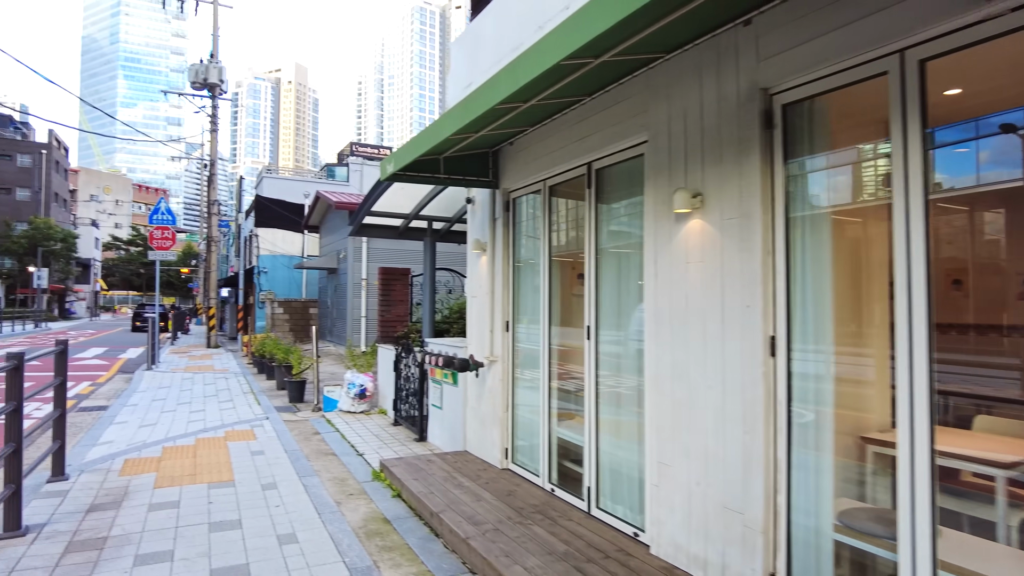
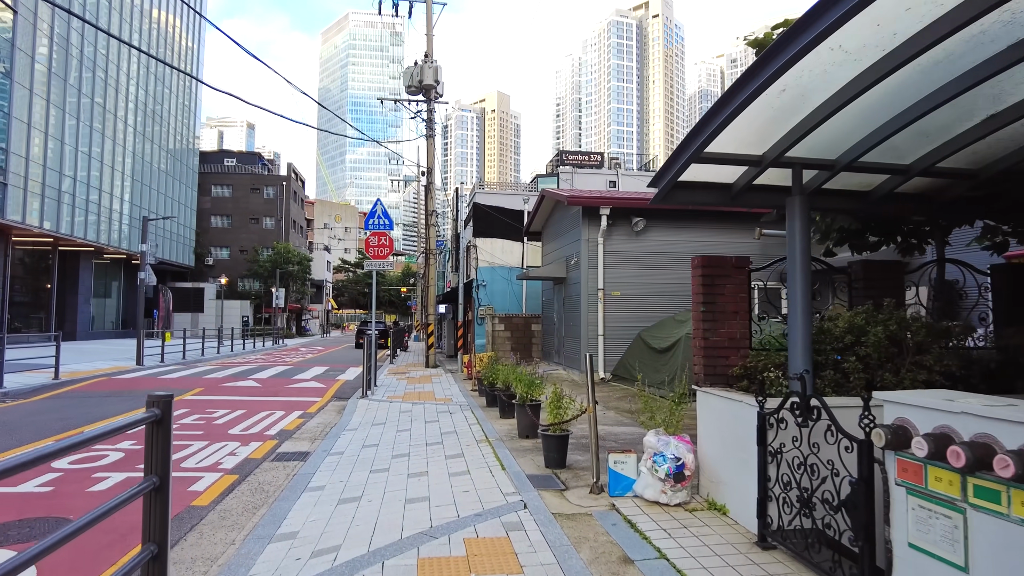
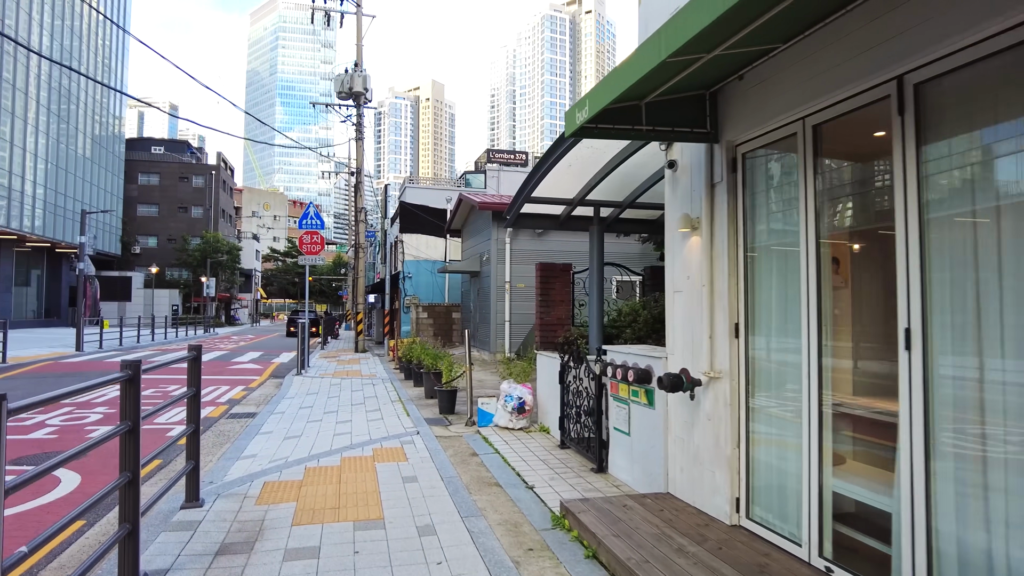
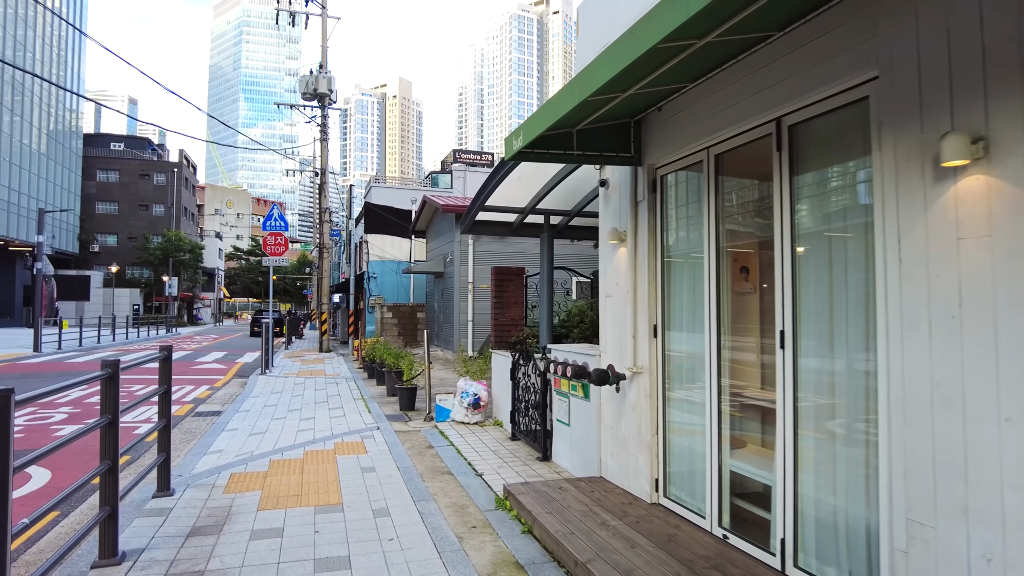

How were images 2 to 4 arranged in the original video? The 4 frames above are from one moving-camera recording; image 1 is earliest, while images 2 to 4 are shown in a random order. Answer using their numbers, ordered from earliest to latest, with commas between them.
4, 3, 2
